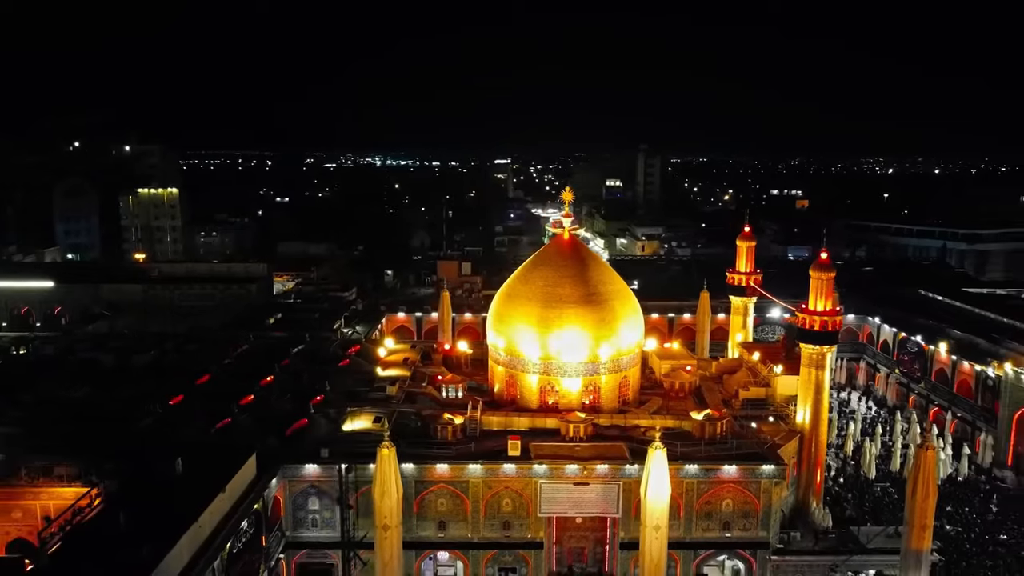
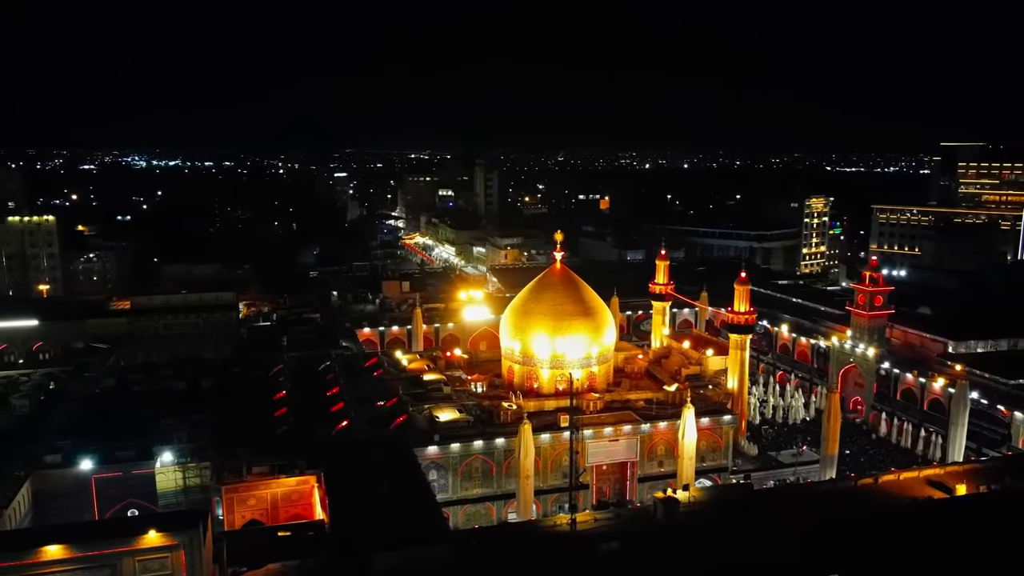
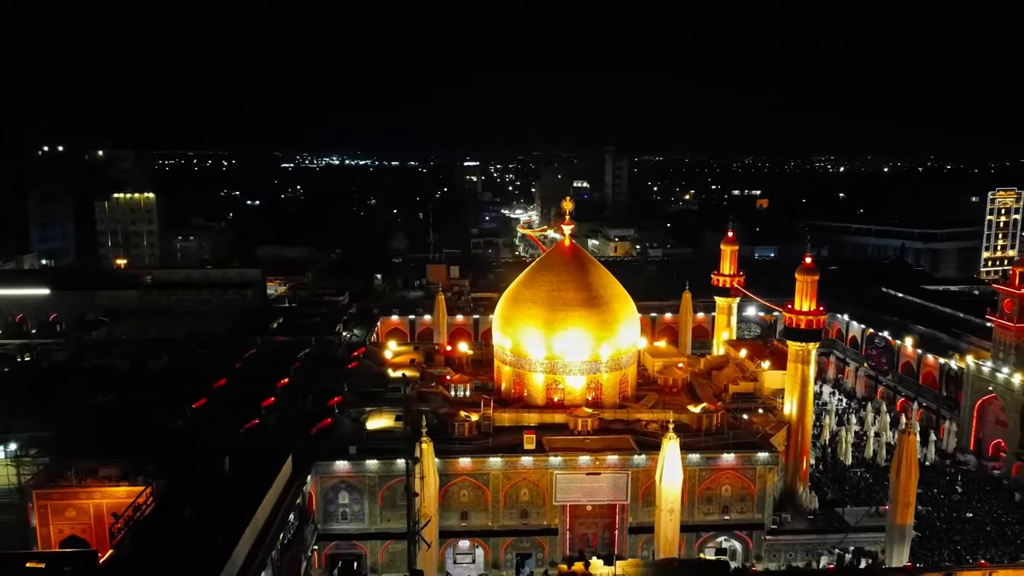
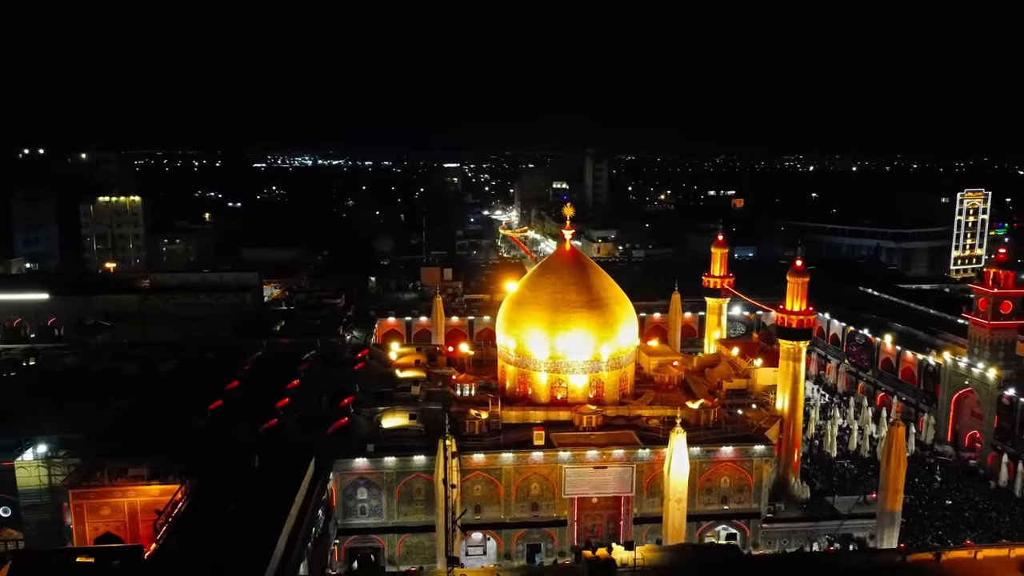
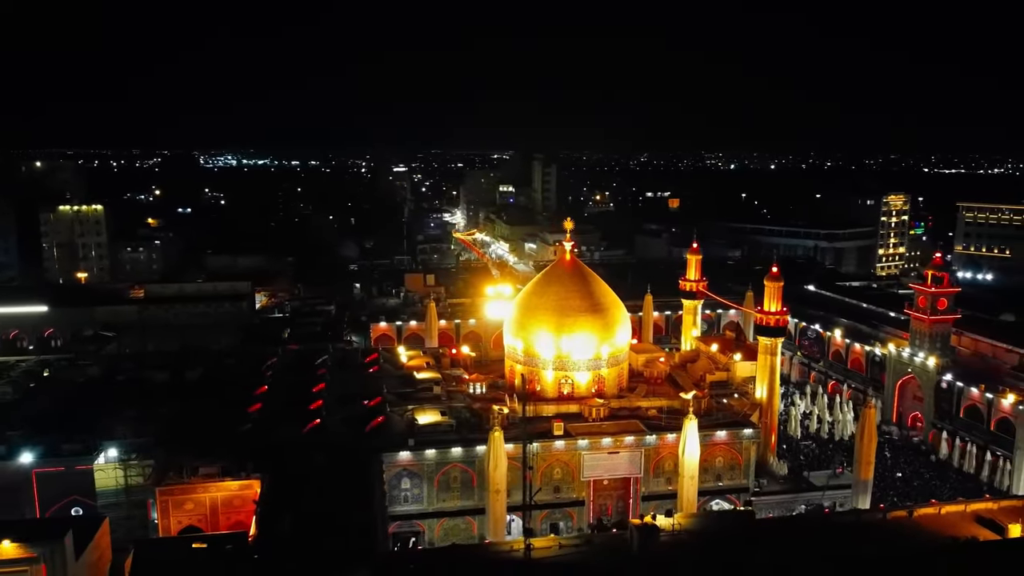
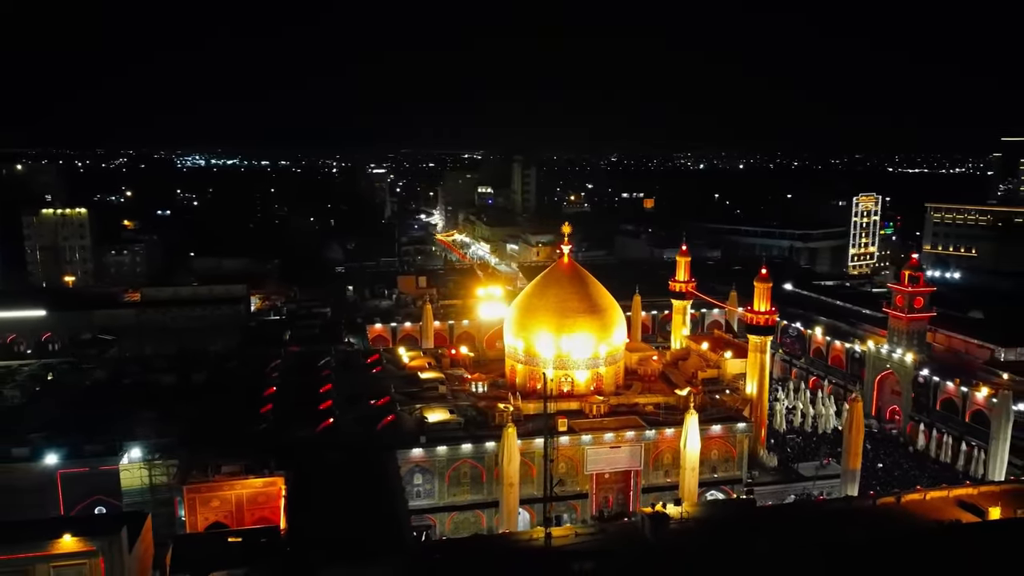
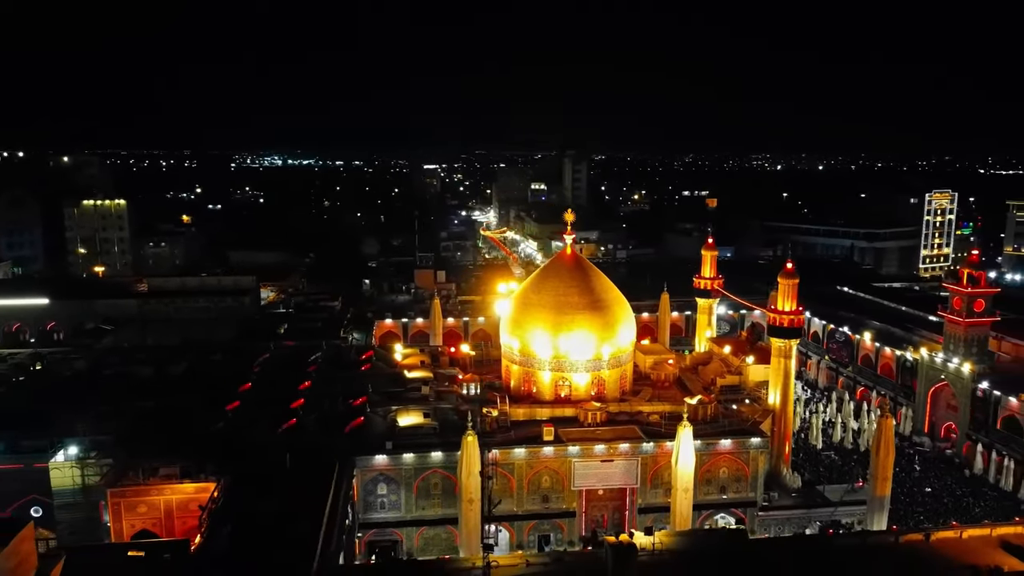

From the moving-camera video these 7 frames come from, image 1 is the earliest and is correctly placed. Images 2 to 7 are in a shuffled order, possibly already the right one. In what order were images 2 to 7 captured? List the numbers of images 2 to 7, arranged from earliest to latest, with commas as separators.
3, 4, 7, 5, 6, 2
